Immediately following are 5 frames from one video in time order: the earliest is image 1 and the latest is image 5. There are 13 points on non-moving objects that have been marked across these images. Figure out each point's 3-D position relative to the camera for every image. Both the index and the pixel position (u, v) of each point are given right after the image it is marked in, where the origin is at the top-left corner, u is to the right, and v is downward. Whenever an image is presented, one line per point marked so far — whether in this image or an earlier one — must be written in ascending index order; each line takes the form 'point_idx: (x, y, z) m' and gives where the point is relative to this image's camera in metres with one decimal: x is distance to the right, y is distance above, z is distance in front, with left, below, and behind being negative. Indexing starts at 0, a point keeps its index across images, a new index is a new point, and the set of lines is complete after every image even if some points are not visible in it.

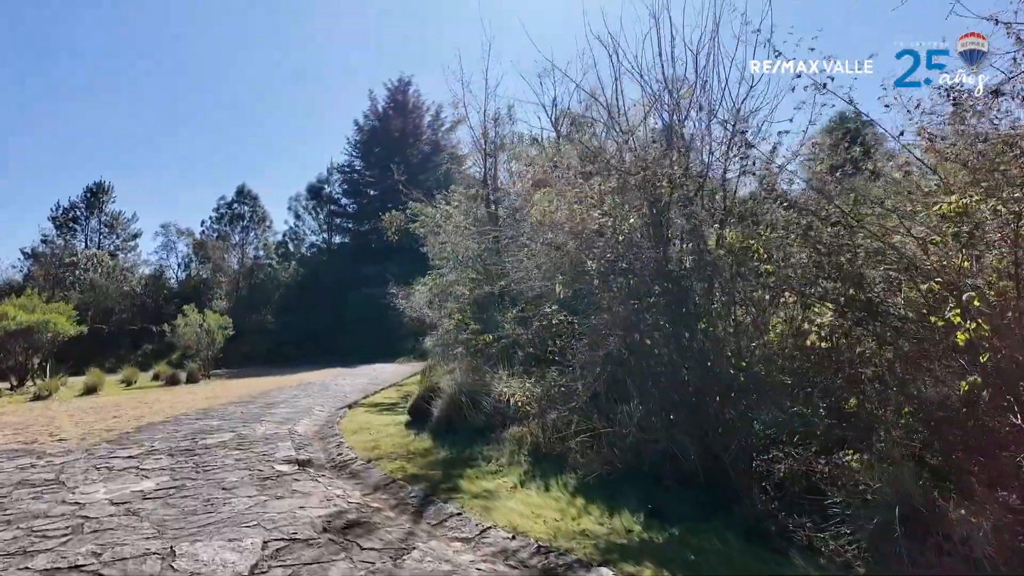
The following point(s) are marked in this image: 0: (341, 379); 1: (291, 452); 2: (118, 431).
0: (-5.2, -2.8, +18.1) m
1: (-2.6, -2.0, +7.1) m
2: (-6.3, -2.3, +9.5) m
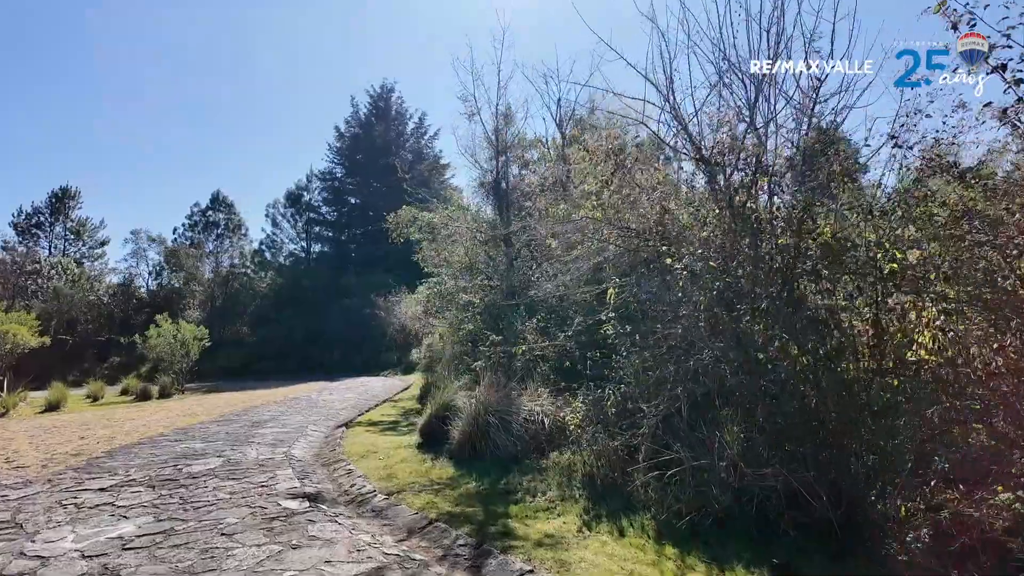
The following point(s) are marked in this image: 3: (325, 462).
0: (-5.3, -3.0, +17.0) m
1: (-2.2, -2.0, +6.1) m
2: (-6.0, -2.4, +8.4) m
3: (-2.3, -2.1, +7.3) m
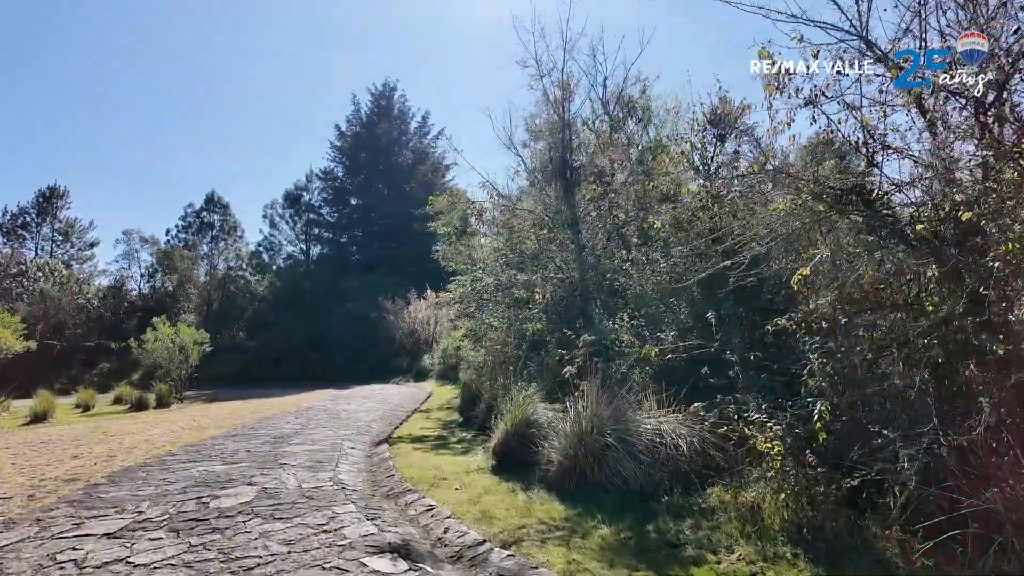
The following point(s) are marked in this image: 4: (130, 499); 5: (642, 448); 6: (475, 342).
0: (-4.4, -3.0, +15.5) m
1: (-1.1, -1.9, +4.7) m
2: (-5.0, -2.2, +6.9) m
3: (-1.2, -2.0, +5.9) m
4: (-3.8, -2.1, +5.9) m
5: (+1.1, -1.4, +5.1) m
6: (-0.9, -1.3, +14.3) m
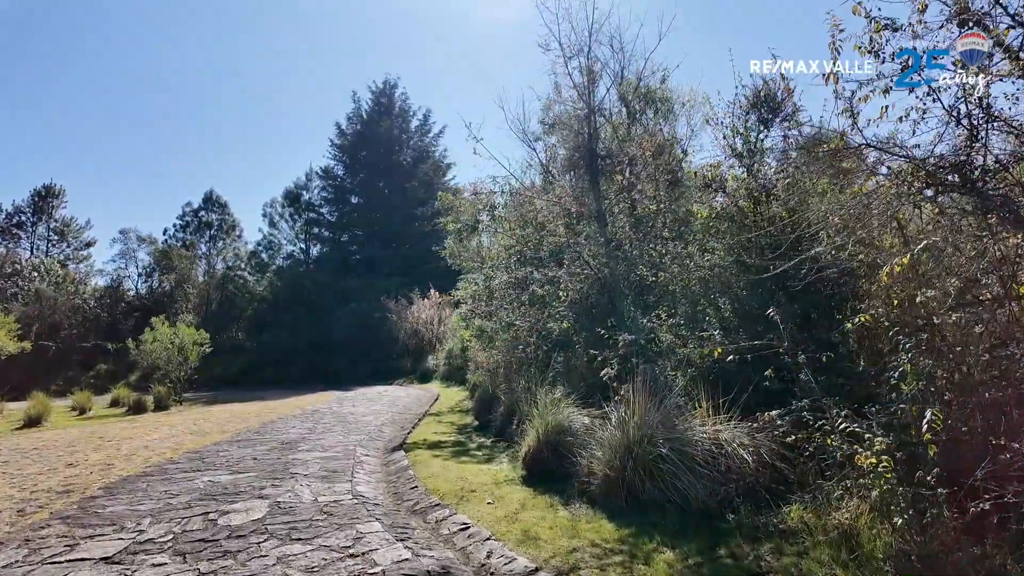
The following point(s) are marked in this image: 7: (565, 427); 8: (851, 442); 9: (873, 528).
0: (-4.1, -3.0, +15.0) m
1: (-0.8, -1.8, +4.1) m
2: (-4.6, -2.2, +6.3) m
3: (-0.9, -2.0, +5.3) m
4: (-3.5, -2.1, +5.4) m
5: (+1.5, -1.3, +4.6) m
6: (-0.6, -1.3, +13.7) m
7: (+0.6, -1.4, +6.0) m
8: (+2.3, -1.1, +4.1) m
9: (+2.1, -1.4, +3.5) m
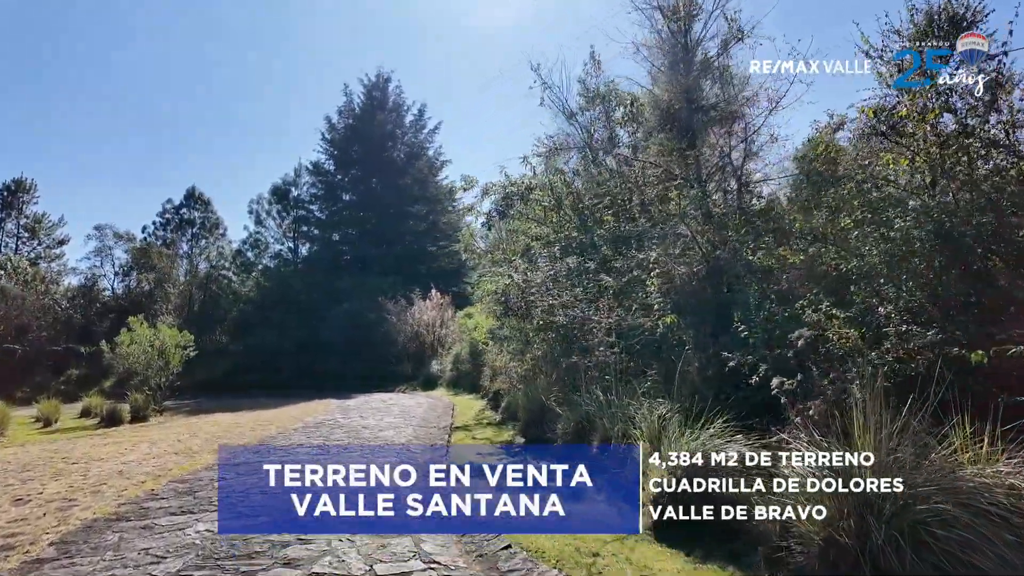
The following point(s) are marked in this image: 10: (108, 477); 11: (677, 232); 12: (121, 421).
0: (-3.4, -2.8, +13.1) m
1: (+0.2, -1.6, +2.4) m
2: (-3.7, -2.0, +4.4) m
3: (0.0, -1.8, +3.6) m
4: (-2.5, -1.9, +3.6) m
5: (+2.4, -1.2, +2.9) m
6: (+0.1, -1.1, +12.0) m
7: (+1.5, -1.2, +4.3) m
8: (+3.3, -0.9, +2.4) m
9: (+3.1, -1.2, +1.8) m
10: (-5.1, -2.4, +7.5) m
11: (+1.8, +0.6, +6.7) m
12: (-9.3, -3.1, +14.1) m
